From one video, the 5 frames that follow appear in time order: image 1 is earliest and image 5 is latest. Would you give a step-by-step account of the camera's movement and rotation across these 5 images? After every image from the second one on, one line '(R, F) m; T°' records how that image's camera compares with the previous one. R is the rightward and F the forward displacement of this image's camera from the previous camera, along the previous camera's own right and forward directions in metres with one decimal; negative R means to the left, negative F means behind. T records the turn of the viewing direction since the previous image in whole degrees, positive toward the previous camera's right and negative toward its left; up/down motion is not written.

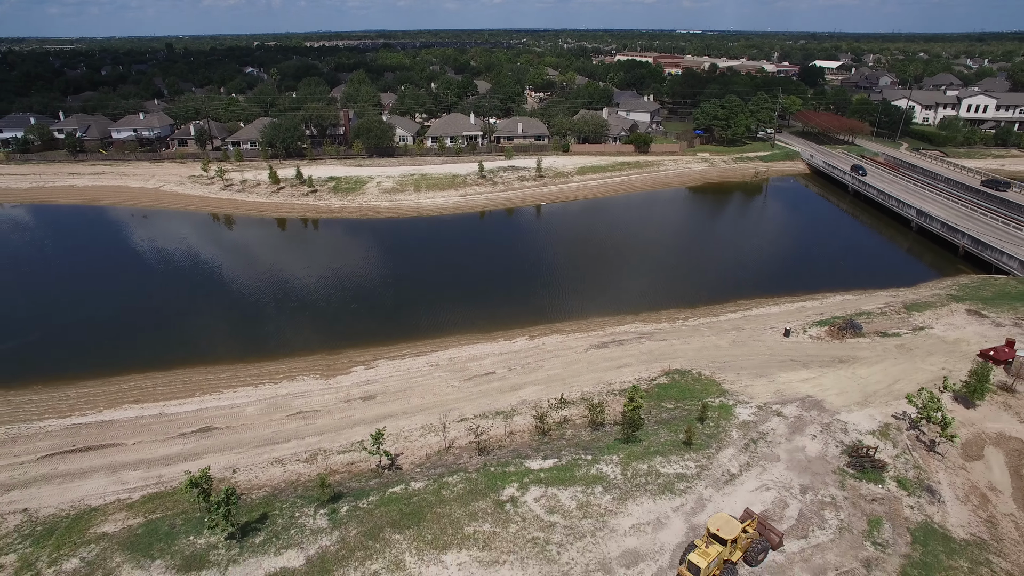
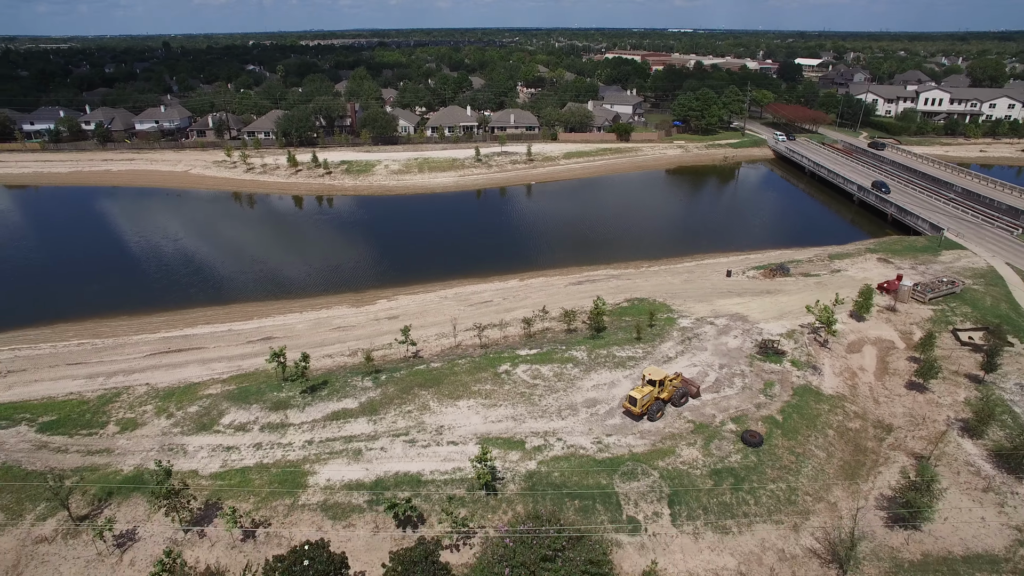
(0.0, -7.1) m; +1°
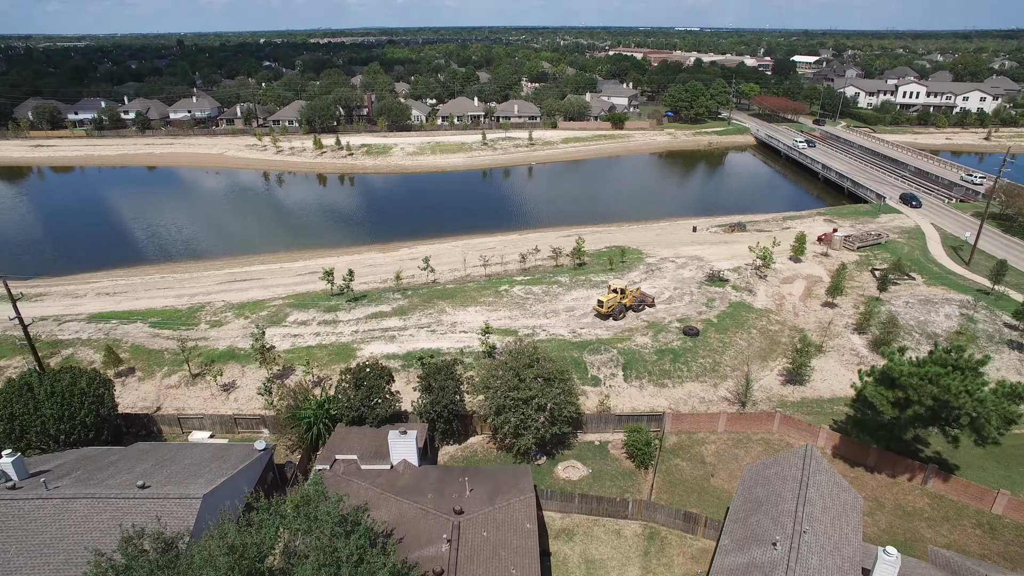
(+0.4, -7.3) m; -1°
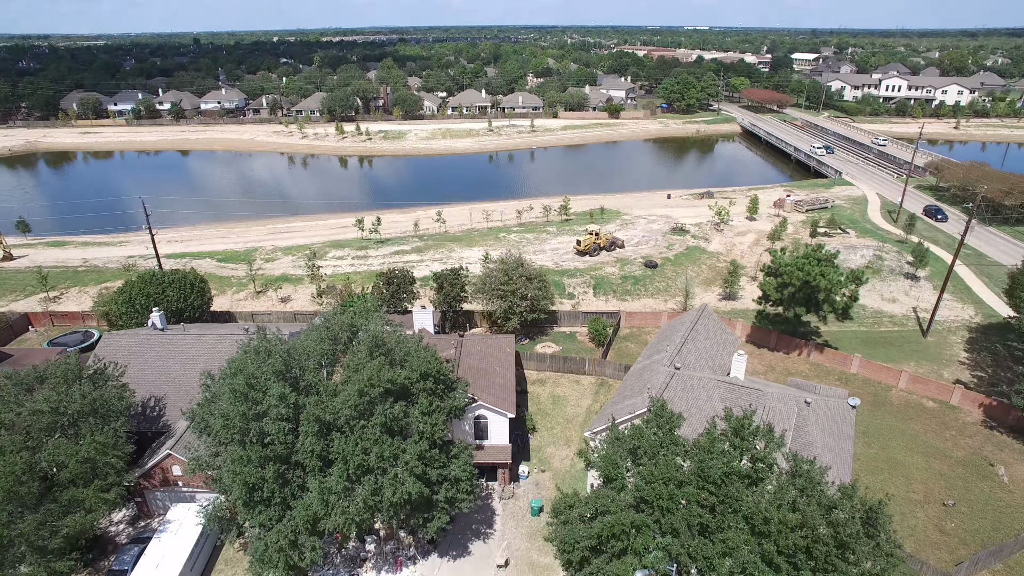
(+0.8, -7.4) m; -1°
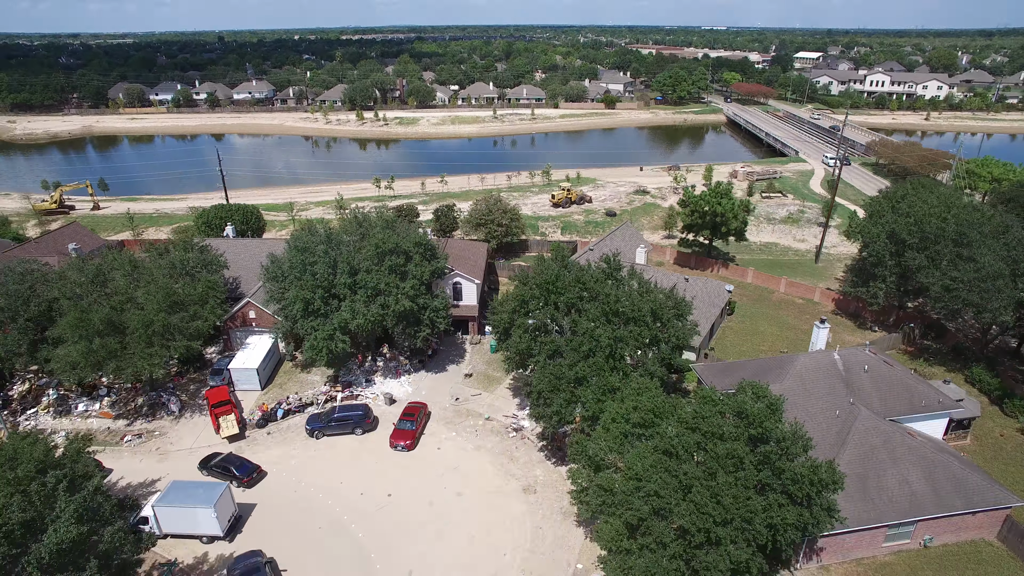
(+2.1, -8.8) m; -1°
